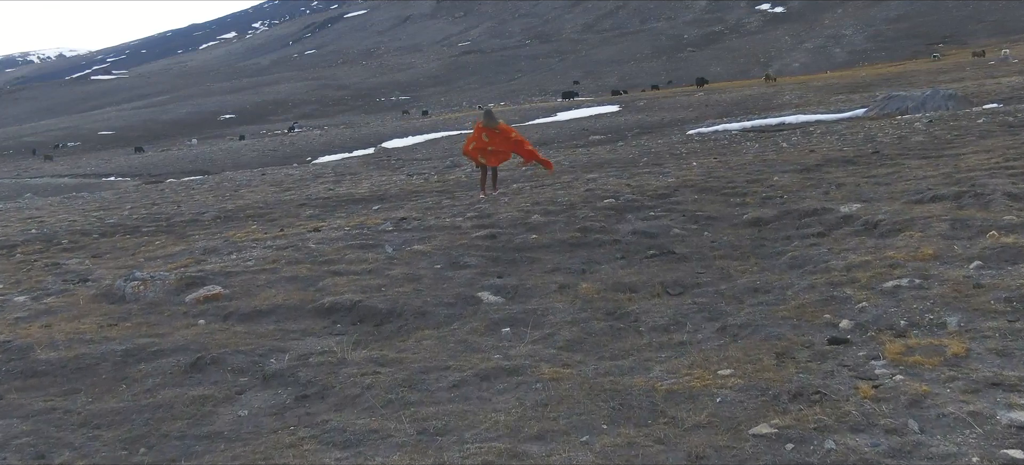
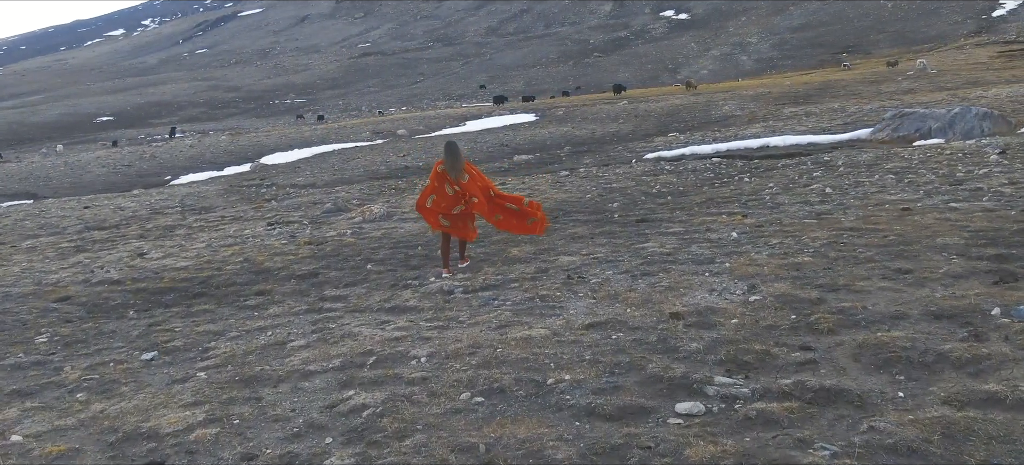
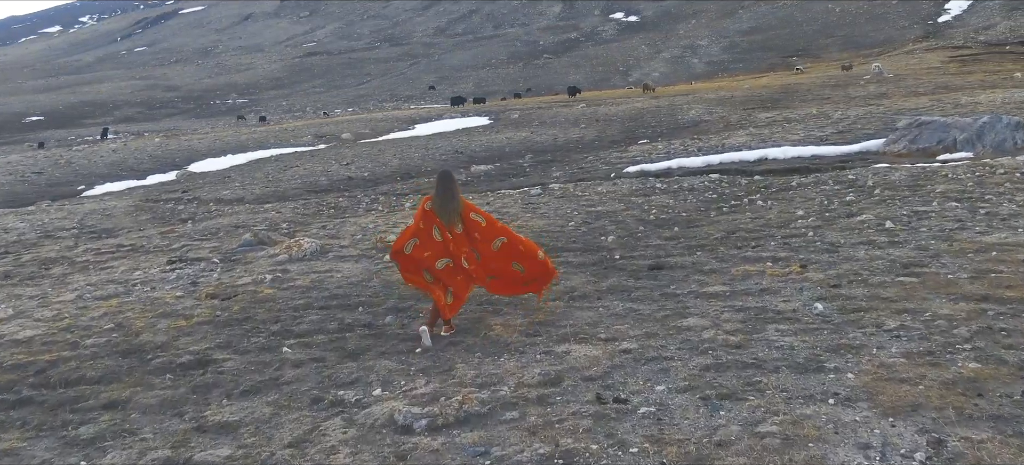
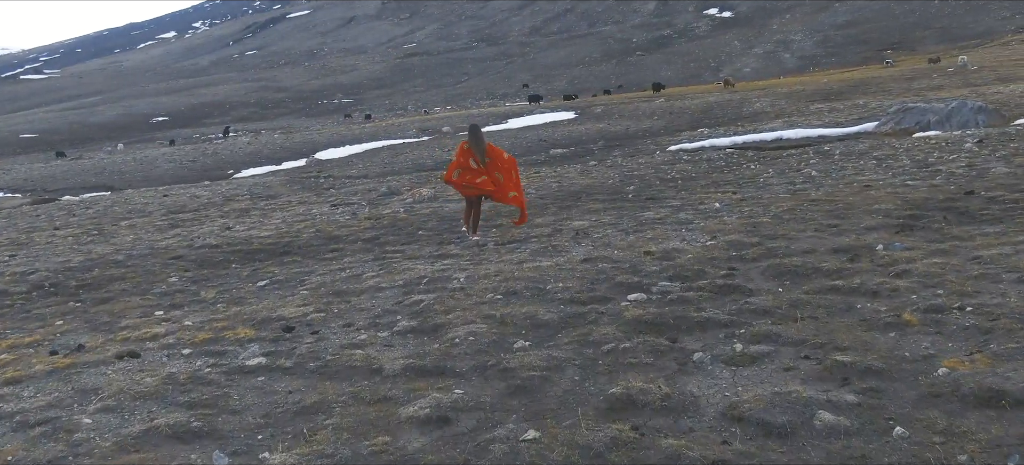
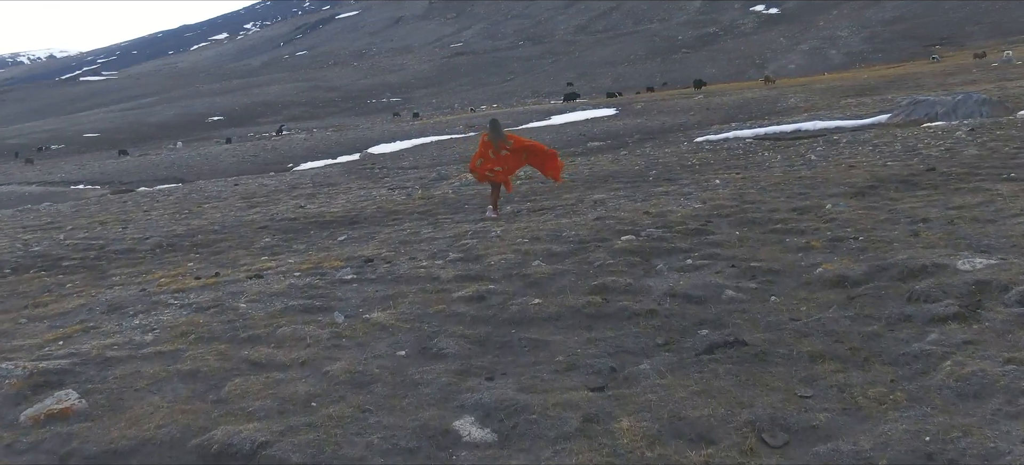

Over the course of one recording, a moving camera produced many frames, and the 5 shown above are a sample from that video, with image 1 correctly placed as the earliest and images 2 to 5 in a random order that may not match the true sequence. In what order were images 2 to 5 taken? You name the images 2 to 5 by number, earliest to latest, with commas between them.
5, 4, 2, 3
